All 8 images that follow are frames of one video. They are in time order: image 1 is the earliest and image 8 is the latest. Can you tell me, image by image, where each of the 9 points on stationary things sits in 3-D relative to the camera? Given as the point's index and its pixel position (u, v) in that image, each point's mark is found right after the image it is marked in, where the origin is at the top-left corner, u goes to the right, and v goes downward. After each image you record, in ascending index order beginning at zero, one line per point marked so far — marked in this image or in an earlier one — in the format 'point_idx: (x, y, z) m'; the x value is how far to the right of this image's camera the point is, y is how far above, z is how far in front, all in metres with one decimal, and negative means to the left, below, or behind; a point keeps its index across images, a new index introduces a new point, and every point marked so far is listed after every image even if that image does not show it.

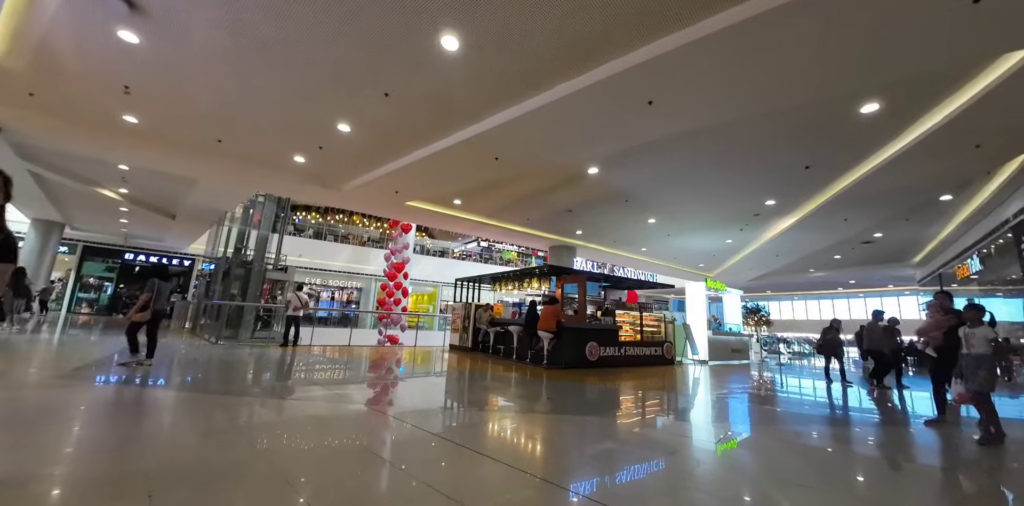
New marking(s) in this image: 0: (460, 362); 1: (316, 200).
0: (-1.1, -2.1, +7.6) m
1: (-4.3, +1.2, +8.6) m
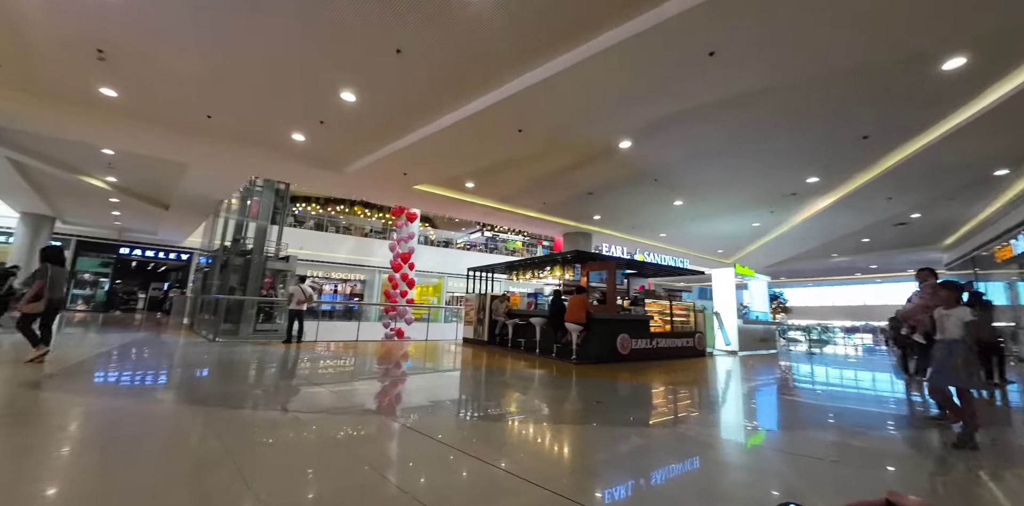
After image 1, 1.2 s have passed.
0: (-0.7, -1.9, +7.0) m
1: (-4.0, +1.4, +8.0) m
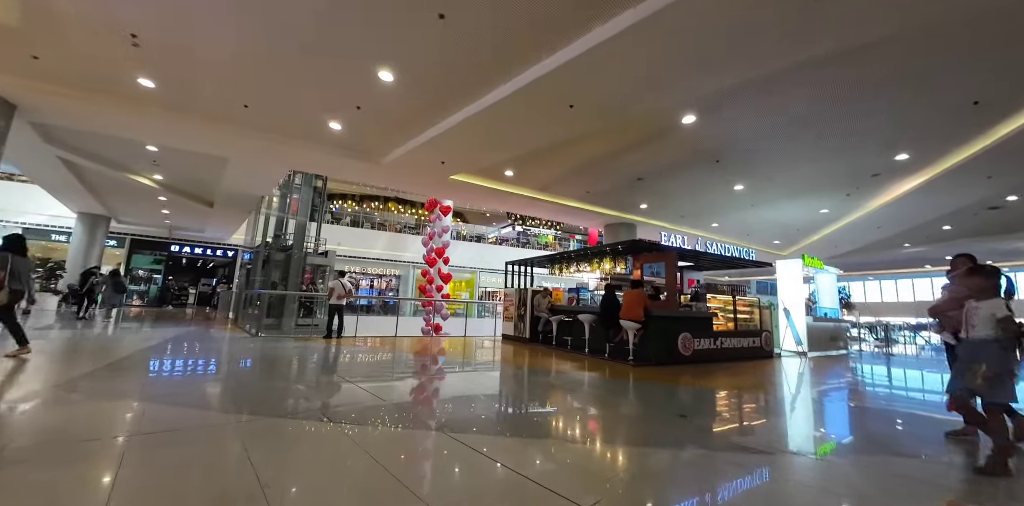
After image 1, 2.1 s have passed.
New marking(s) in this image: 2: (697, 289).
0: (+0.1, -1.8, +6.6) m
1: (-3.1, +1.5, +7.7) m
2: (+3.5, -0.7, +7.4) m
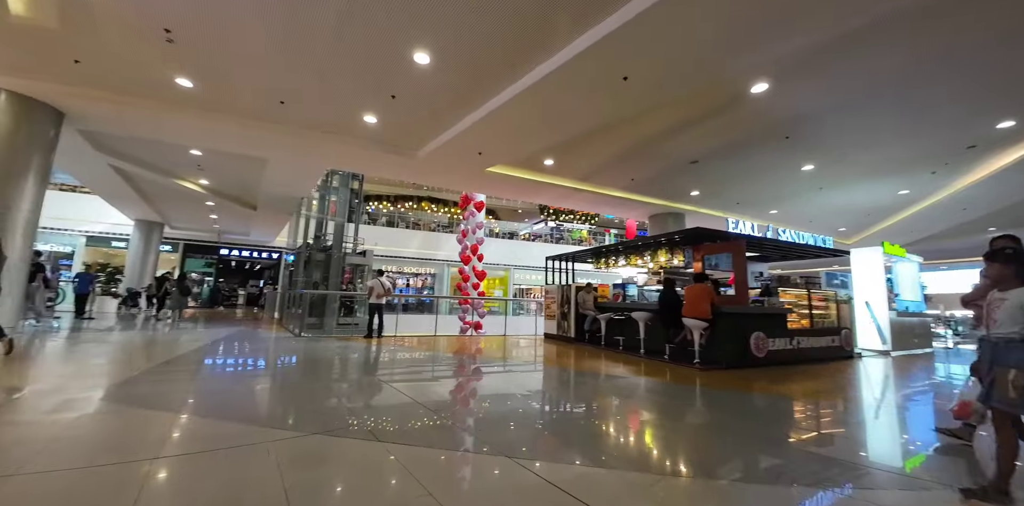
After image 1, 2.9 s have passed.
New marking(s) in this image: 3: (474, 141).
0: (+0.8, -1.7, +6.2) m
1: (-2.4, +1.5, +7.5) m
2: (+4.3, -0.5, +6.6) m
3: (-0.6, +1.7, +6.1) m
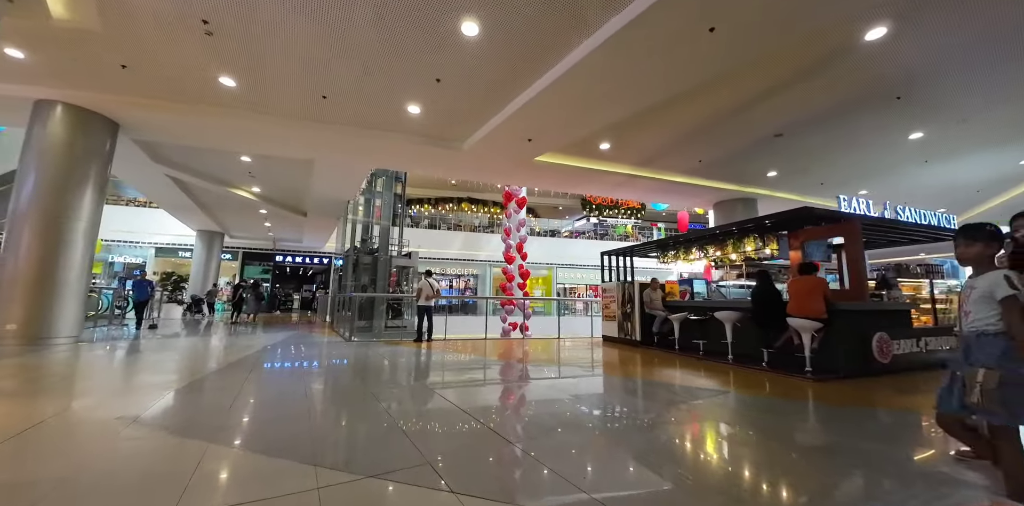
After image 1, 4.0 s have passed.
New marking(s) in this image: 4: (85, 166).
0: (+1.7, -1.6, +5.5) m
1: (-1.4, +1.5, +7.2) m
2: (+5.1, -0.3, +5.6) m
3: (+0.2, +1.8, +5.6) m
4: (-5.5, +1.1, +5.1) m
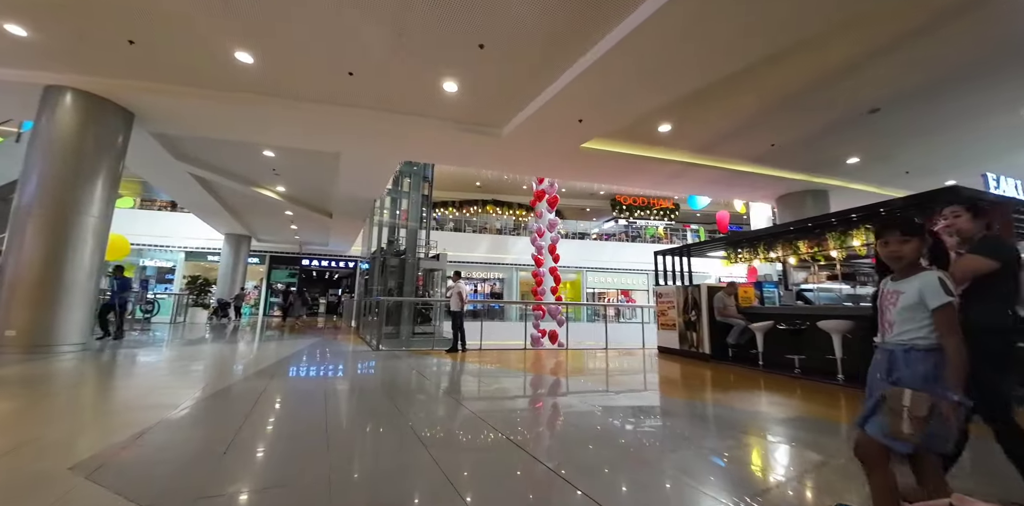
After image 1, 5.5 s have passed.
0: (+2.3, -1.5, +4.7) m
1: (-0.8, +1.5, +6.6) m
2: (+5.7, -0.2, +4.6) m
3: (+0.8, +1.8, +4.8) m
4: (-5.0, +1.1, +4.7) m
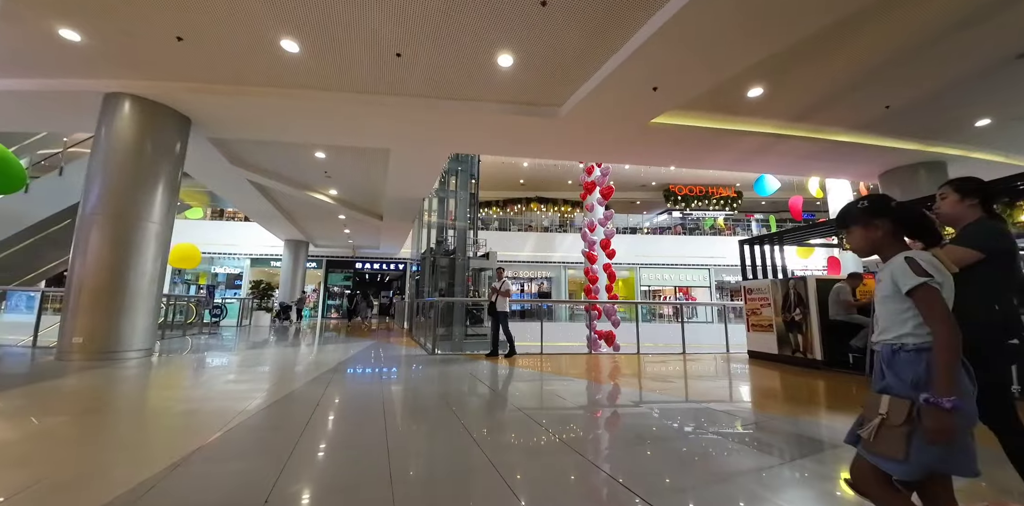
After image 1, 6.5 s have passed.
0: (+3.0, -1.4, +3.9) m
1: (+0.1, +1.6, +6.1) m
2: (+6.4, 0.0, +3.4) m
3: (+1.4, +1.9, +4.2) m
4: (-4.2, +1.1, +4.7) m
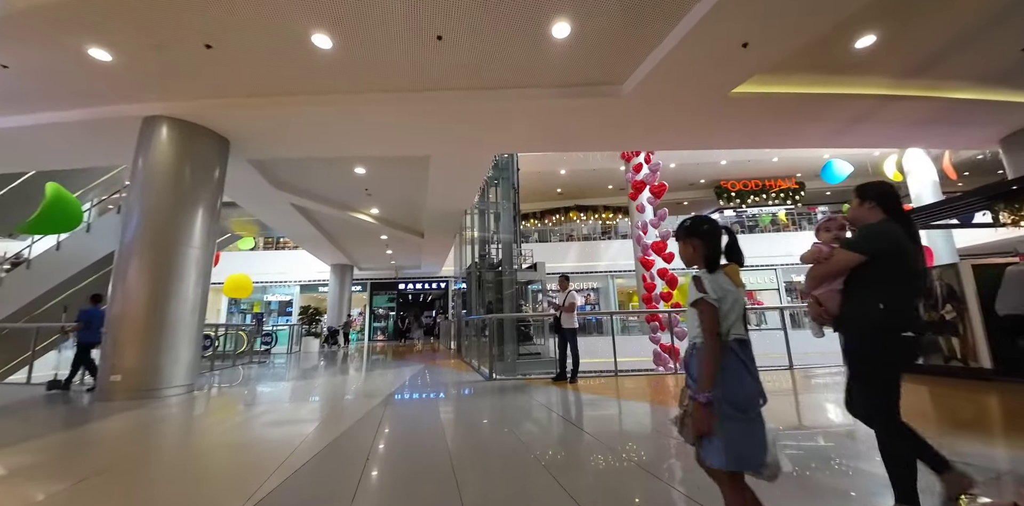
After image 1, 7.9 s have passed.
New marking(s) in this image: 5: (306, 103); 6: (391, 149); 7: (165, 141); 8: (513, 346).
0: (+3.7, -1.2, +2.9) m
1: (+0.8, +1.5, +5.5) m
2: (+6.9, +0.4, +2.2) m
3: (+1.9, +2.0, +3.5) m
4: (-3.6, +0.8, +4.5) m
5: (-2.3, +1.7, +4.4) m
6: (-1.7, +1.5, +5.5) m
7: (-3.9, +1.3, +4.4) m
8: (+0.1, -1.9, +7.9) m
